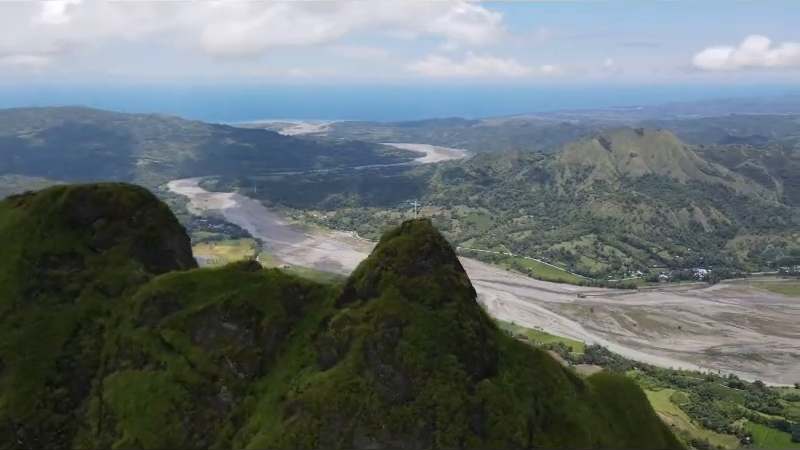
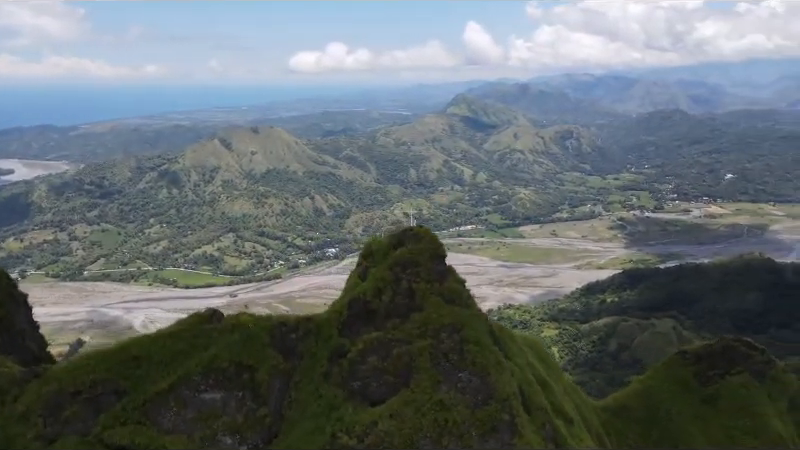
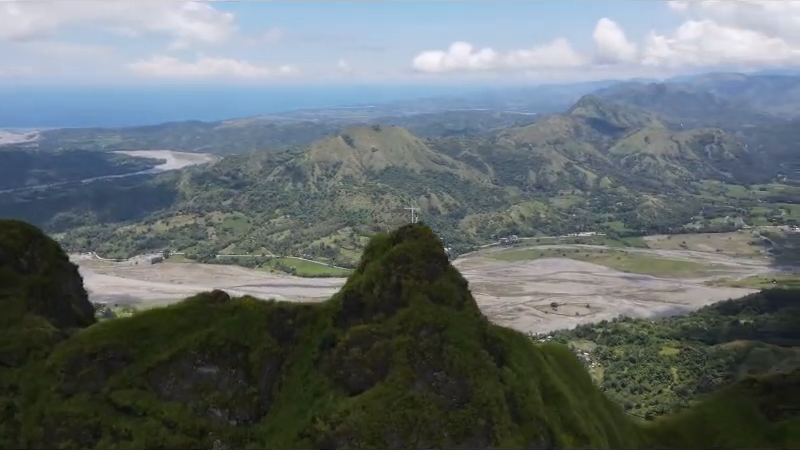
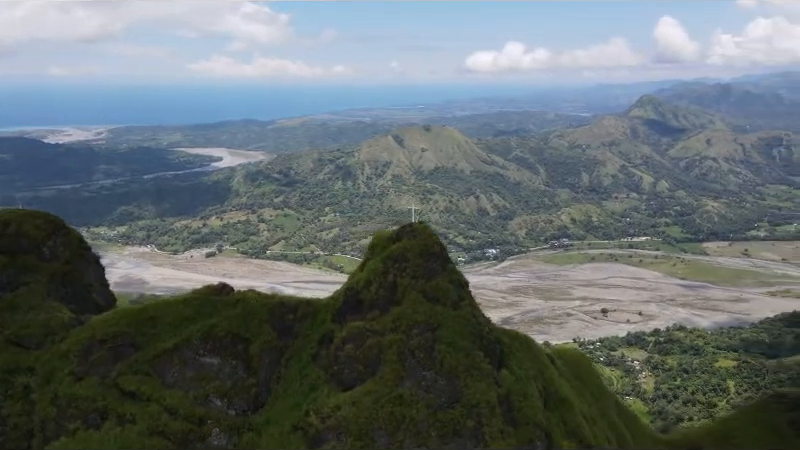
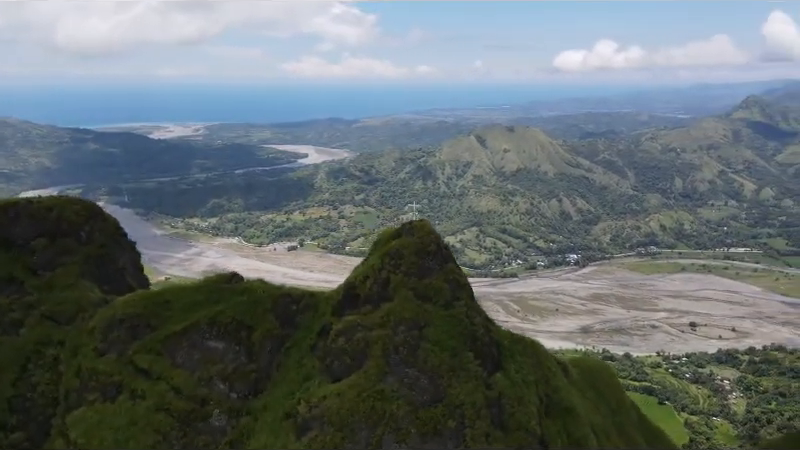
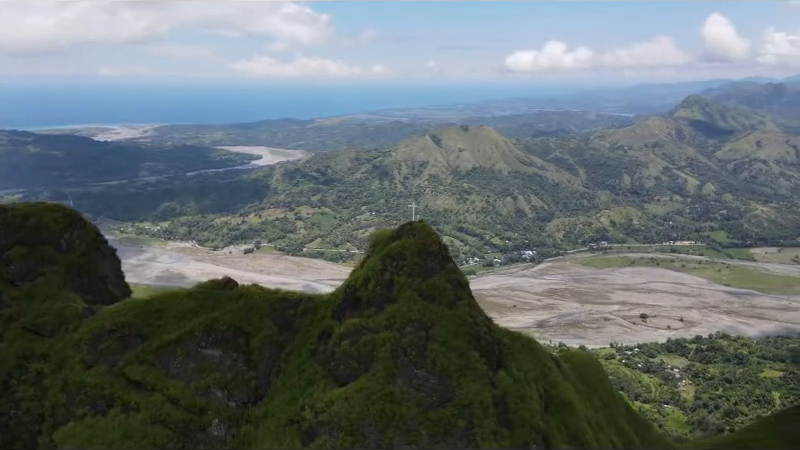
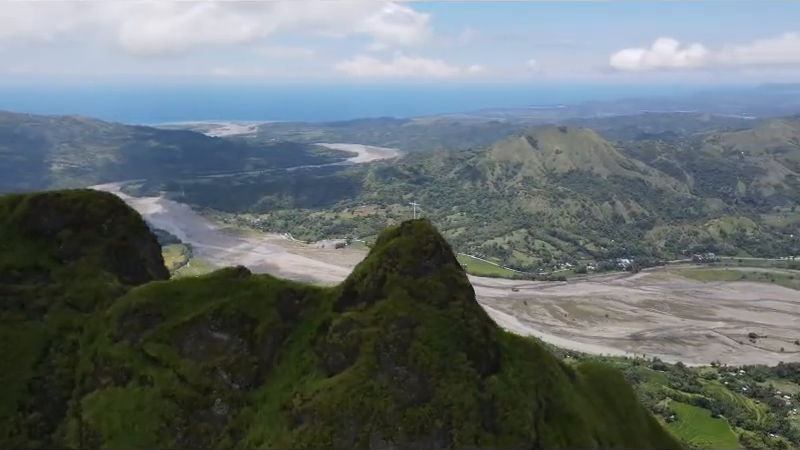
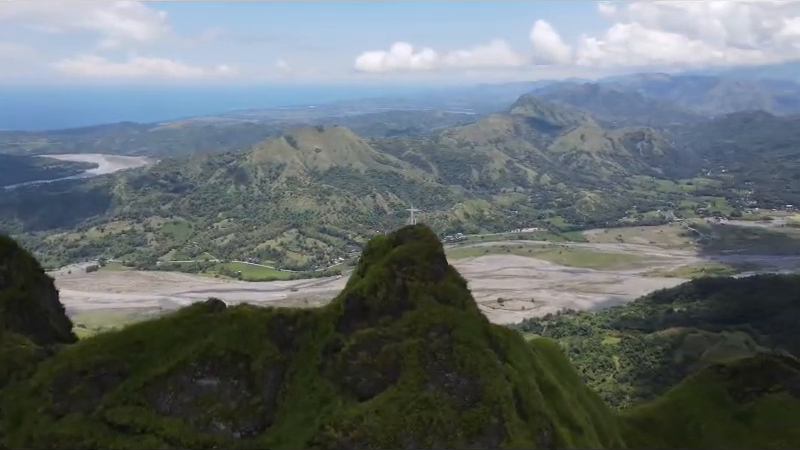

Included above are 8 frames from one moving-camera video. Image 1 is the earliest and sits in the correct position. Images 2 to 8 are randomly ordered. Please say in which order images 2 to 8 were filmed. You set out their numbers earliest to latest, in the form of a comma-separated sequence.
7, 5, 6, 4, 3, 8, 2
